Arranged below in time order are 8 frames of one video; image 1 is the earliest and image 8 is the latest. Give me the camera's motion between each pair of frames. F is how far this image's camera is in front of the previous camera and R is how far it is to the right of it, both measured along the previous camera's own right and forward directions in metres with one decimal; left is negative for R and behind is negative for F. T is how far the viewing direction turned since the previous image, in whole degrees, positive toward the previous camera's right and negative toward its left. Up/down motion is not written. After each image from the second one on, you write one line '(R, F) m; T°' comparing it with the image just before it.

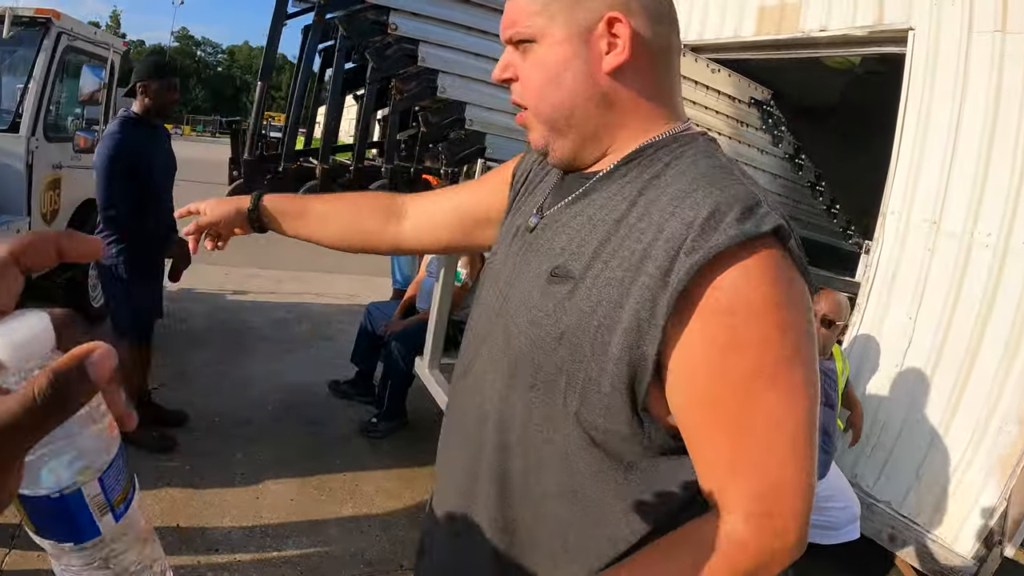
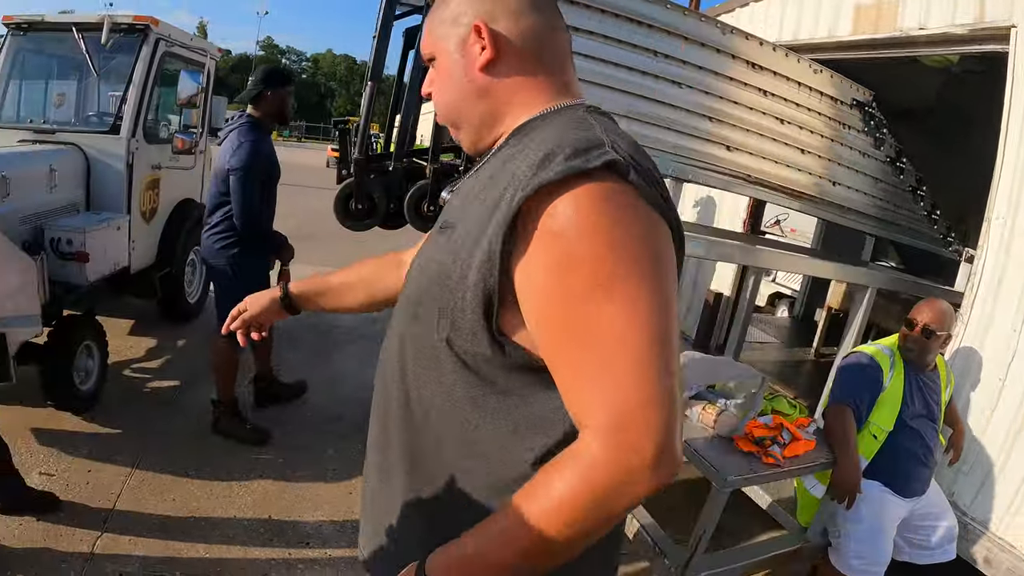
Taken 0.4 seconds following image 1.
(-0.2, 0.0) m; -3°
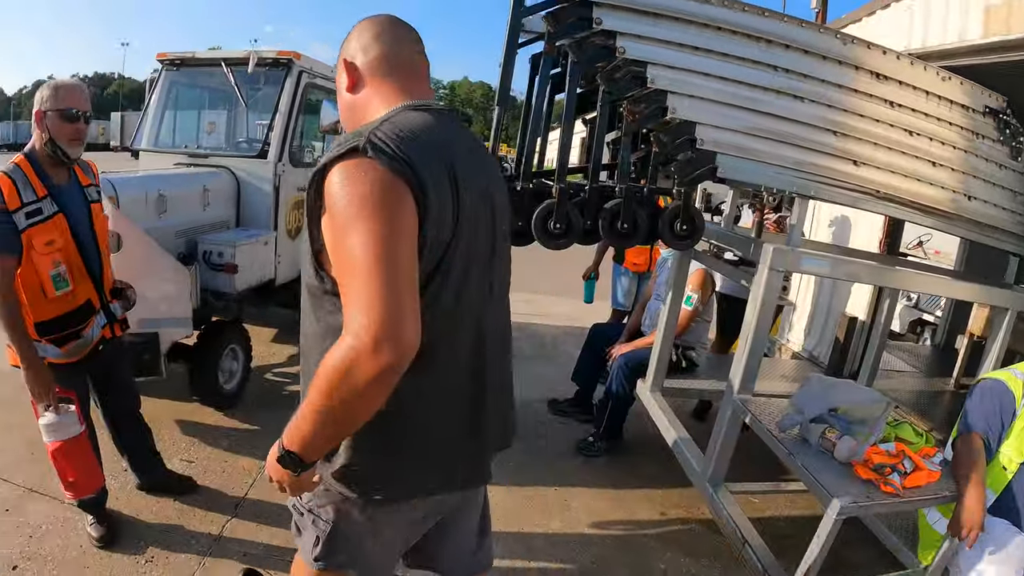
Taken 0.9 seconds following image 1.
(-0.1, -0.1) m; -8°
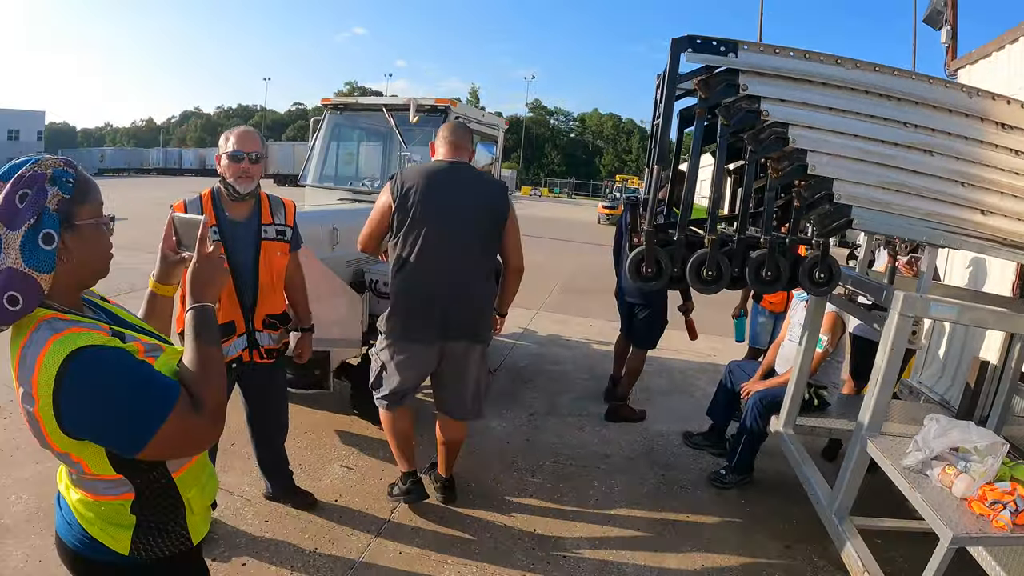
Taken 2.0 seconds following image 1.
(-0.2, -0.3) m; -9°
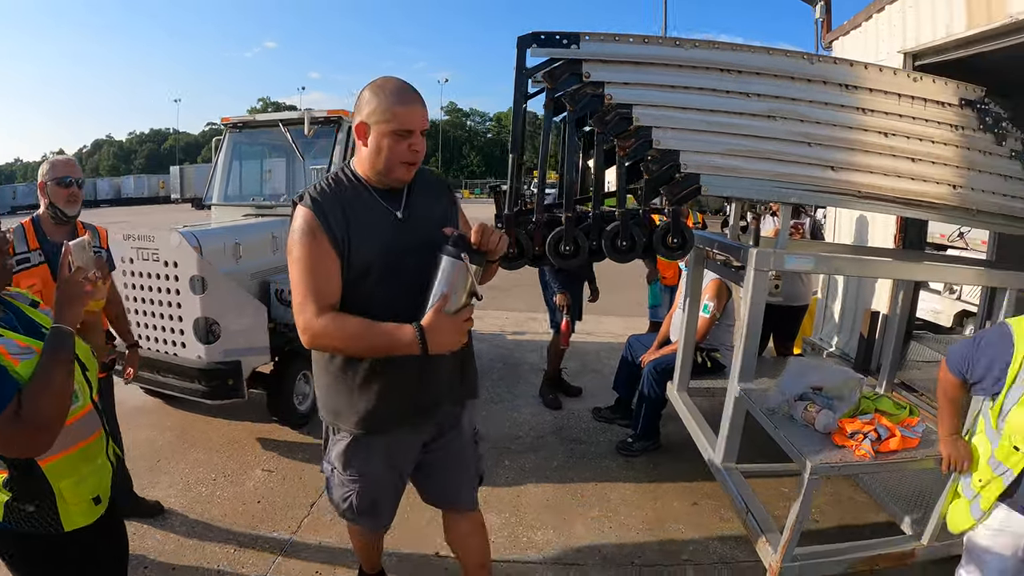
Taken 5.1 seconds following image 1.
(+0.3, -0.1) m; +4°
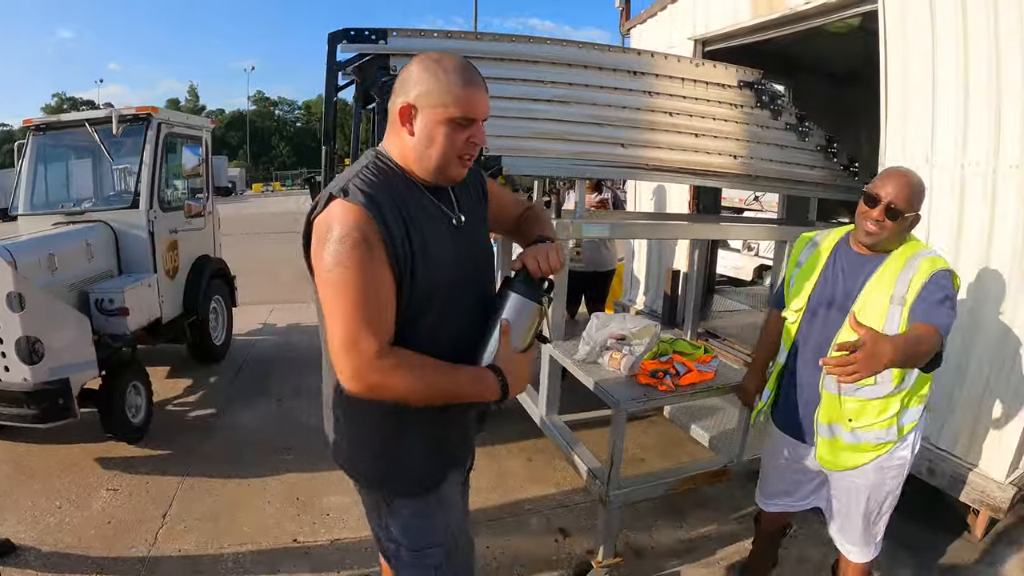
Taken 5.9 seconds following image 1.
(+0.2, -0.2) m; +12°
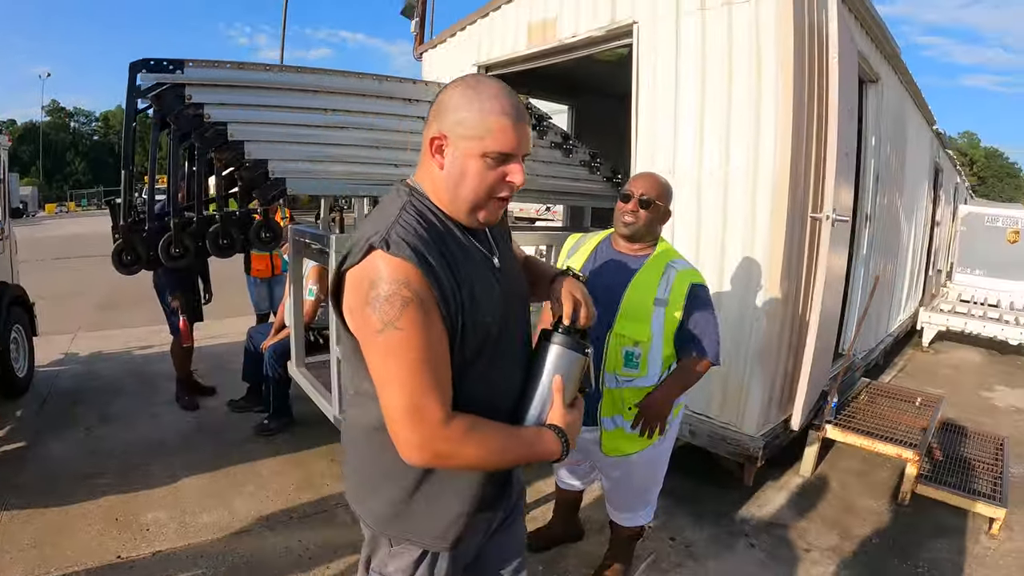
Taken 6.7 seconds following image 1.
(+0.4, -0.3) m; +10°
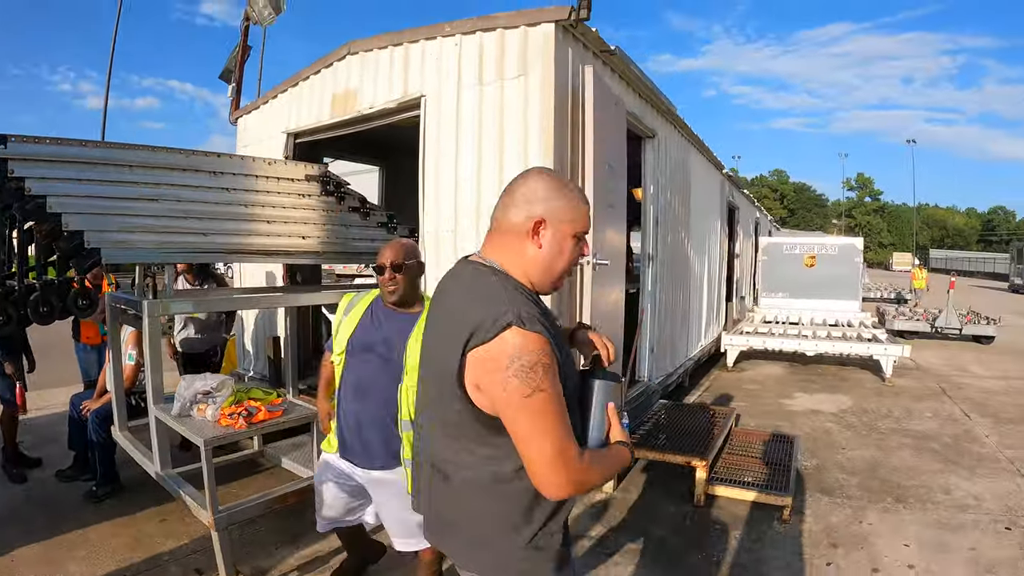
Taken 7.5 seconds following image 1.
(+0.4, -0.6) m; +10°
